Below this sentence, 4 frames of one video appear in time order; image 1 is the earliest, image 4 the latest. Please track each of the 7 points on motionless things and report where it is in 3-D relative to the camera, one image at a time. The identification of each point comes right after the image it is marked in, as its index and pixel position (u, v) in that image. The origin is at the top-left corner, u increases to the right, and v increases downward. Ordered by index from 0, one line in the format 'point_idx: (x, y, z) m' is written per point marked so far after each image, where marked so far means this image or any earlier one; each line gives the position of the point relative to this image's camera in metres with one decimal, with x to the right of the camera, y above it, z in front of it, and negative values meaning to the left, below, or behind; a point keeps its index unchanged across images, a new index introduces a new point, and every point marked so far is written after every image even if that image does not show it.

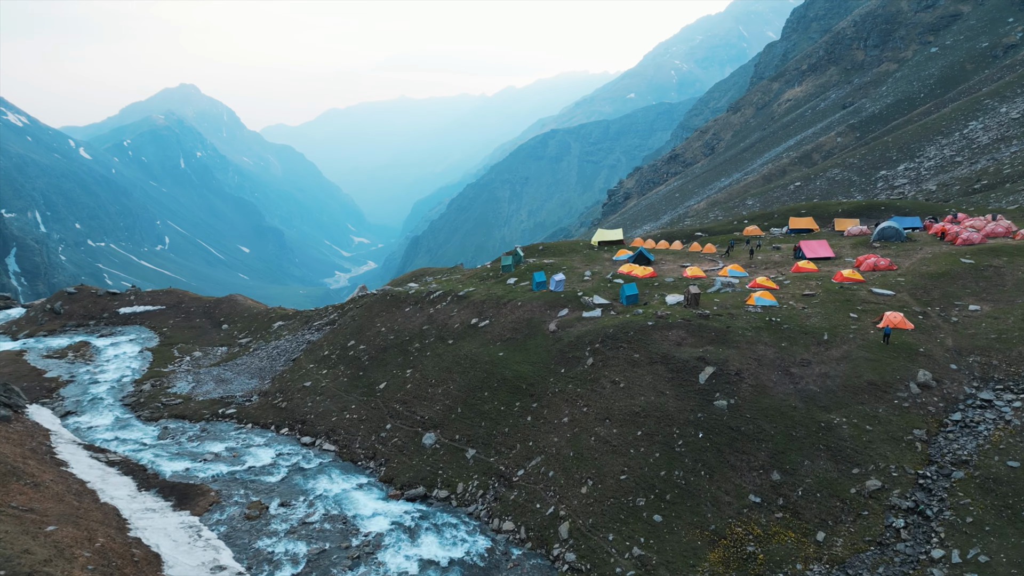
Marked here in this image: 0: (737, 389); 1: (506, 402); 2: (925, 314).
0: (+3.9, -1.7, +14.5) m
1: (-0.1, -2.3, +16.8) m
2: (+8.0, -0.5, +16.3) m
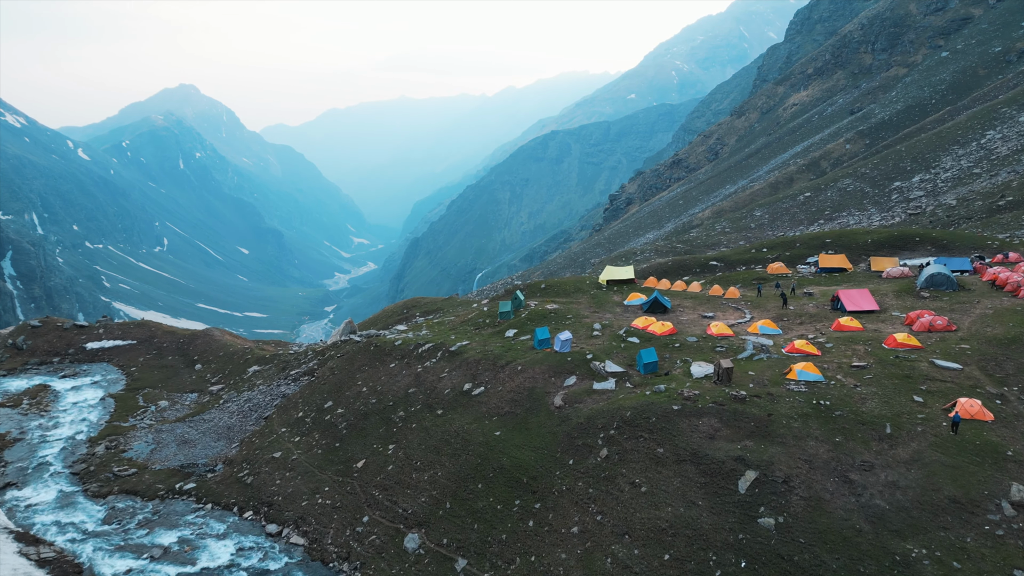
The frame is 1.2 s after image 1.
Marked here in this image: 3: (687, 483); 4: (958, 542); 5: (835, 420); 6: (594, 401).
0: (+3.8, -3.0, +11.8) m
1: (-0.1, -3.5, +14.1) m
2: (+8.0, -1.8, +13.7) m
3: (+2.6, -2.9, +12.6) m
4: (+5.7, -3.2, +10.7) m
5: (+5.1, -2.1, +13.4) m
6: (+1.5, -2.1, +15.5) m
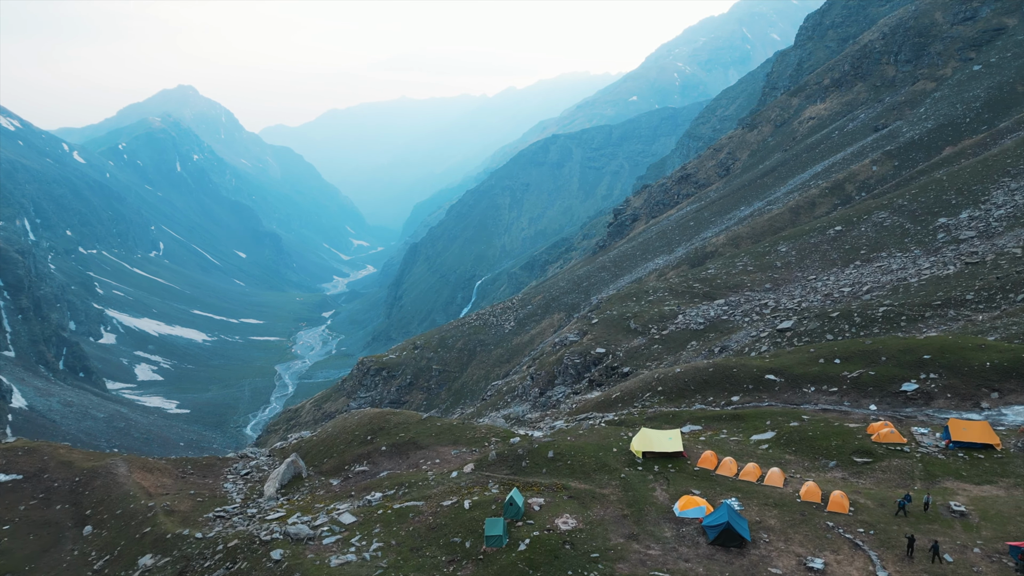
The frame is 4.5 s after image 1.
0: (+3.7, -6.6, +4.4) m
1: (-0.2, -7.1, +6.7) m
2: (+7.9, -5.4, +6.3) m
3: (+2.5, -6.5, +5.2) m
4: (+5.5, -6.8, +3.2) m
5: (+5.0, -5.7, +5.9) m
6: (+1.4, -5.6, +8.1) m
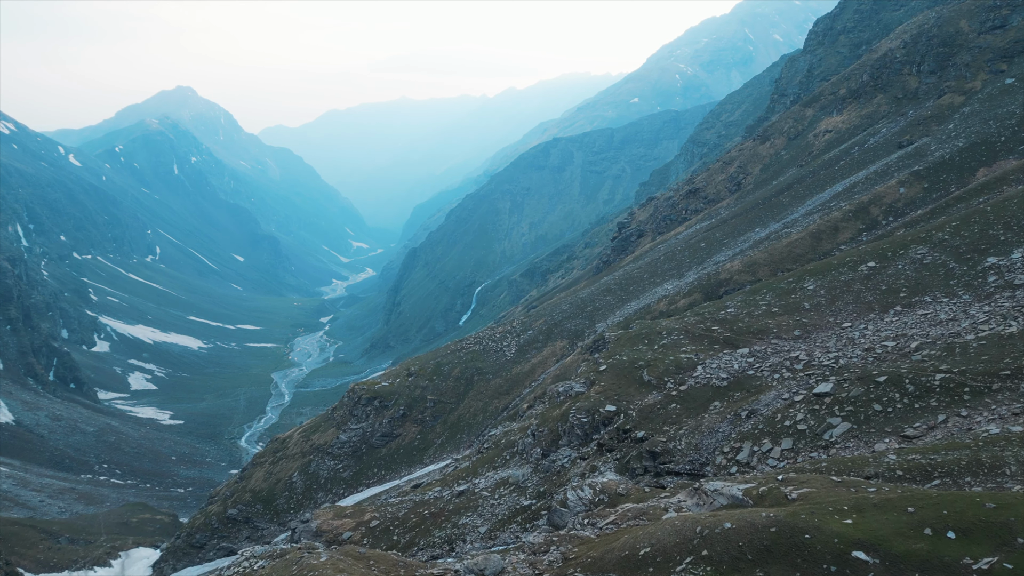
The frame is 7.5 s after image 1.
0: (+3.6, -9.8, -2.1) m
1: (-0.3, -10.3, +0.2) m
2: (+7.8, -8.5, -0.3) m
3: (+2.4, -9.7, -1.3) m
4: (+5.4, -10.0, -3.3) m
5: (+4.9, -8.9, -0.6) m
6: (+1.3, -8.8, +1.5) m
